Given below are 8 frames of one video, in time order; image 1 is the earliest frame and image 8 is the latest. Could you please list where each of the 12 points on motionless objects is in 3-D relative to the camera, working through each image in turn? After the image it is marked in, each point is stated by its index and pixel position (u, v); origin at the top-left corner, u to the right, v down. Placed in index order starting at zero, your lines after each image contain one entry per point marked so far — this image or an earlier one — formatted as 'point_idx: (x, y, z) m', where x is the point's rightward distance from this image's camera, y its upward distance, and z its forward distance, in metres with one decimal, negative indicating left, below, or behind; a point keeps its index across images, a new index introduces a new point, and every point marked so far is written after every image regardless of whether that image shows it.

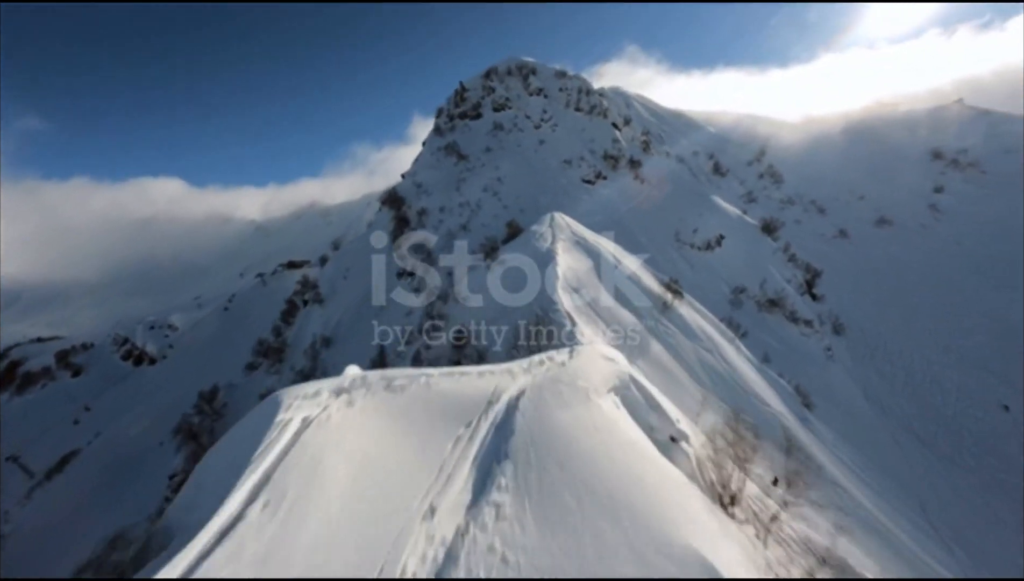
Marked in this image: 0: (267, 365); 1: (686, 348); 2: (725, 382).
0: (-13.3, -4.0, +19.6) m
1: (+6.2, -2.1, +12.8) m
2: (+7.3, -3.3, +12.1) m
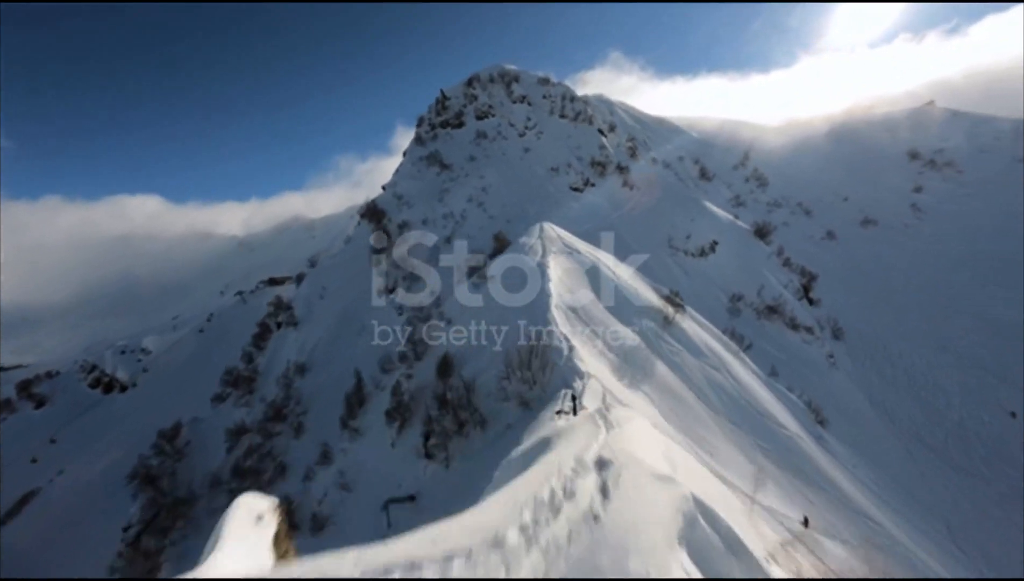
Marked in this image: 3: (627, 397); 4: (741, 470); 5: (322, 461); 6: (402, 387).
0: (-13.7, -5.2, +18.0) m
1: (+6.0, -2.6, +11.8) m
2: (+7.1, -3.7, +11.1) m
3: (+2.9, -2.8, +9.0) m
4: (+5.8, -4.5, +9.0) m
5: (-5.8, -5.2, +11.1) m
6: (-3.5, -3.1, +11.2) m
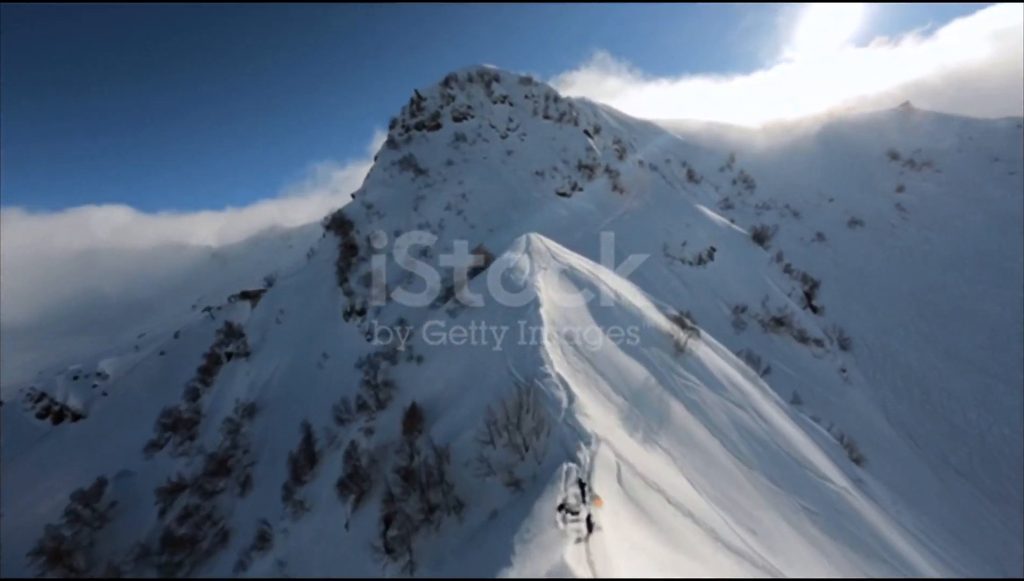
0: (-14.2, -6.4, +15.3) m
1: (+5.6, -3.2, +9.9) m
2: (+6.7, -4.3, +9.2) m
3: (+2.7, -3.5, +7.0) m
4: (+5.5, -5.1, +7.1) m
5: (-6.1, -6.1, +8.7) m
6: (-3.8, -3.9, +9.0) m
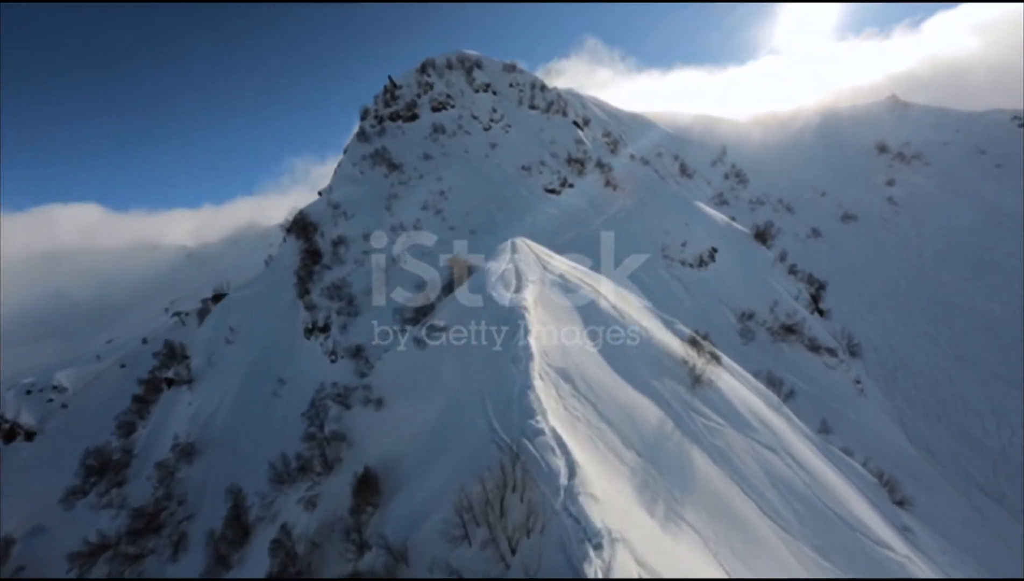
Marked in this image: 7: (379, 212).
0: (-14.7, -7.1, +12.9) m
1: (+5.2, -3.7, +8.1) m
2: (+6.4, -4.8, +7.5) m
3: (+2.4, -4.0, +5.2) m
4: (+5.3, -5.6, +5.3) m
5: (-6.4, -6.8, +6.6) m
6: (-4.1, -4.5, +6.9) m
7: (-6.9, +4.1, +18.9) m
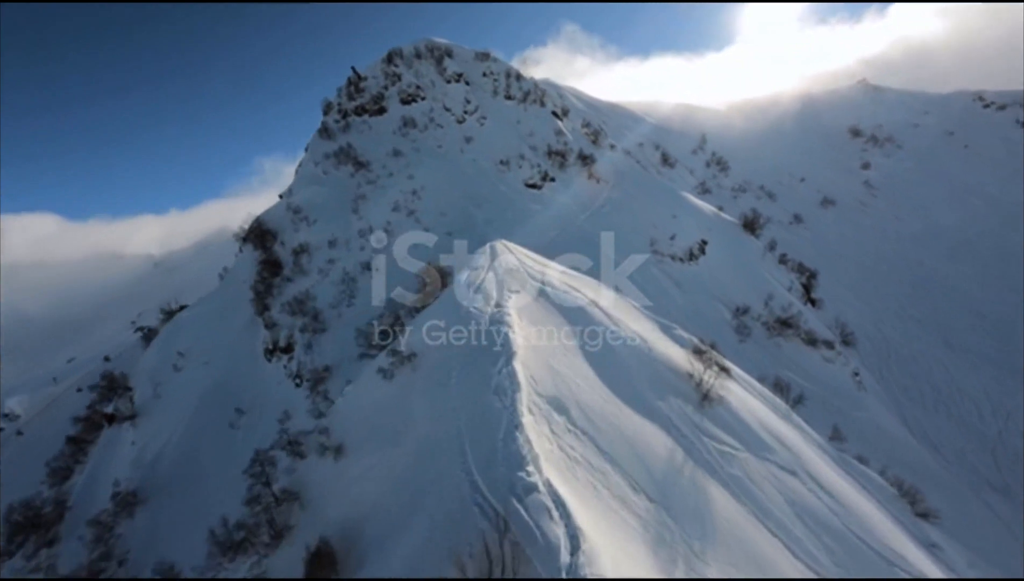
0: (-14.9, -8.0, +11.2) m
1: (+5.0, -3.8, +7.2) m
2: (+6.3, -4.9, +6.6) m
3: (+2.3, -4.3, +4.1) m
4: (+5.2, -5.7, +4.4) m
5: (-6.4, -7.4, +5.2) m
6: (-4.3, -5.1, +5.6) m
7: (-7.9, +3.6, +17.3) m
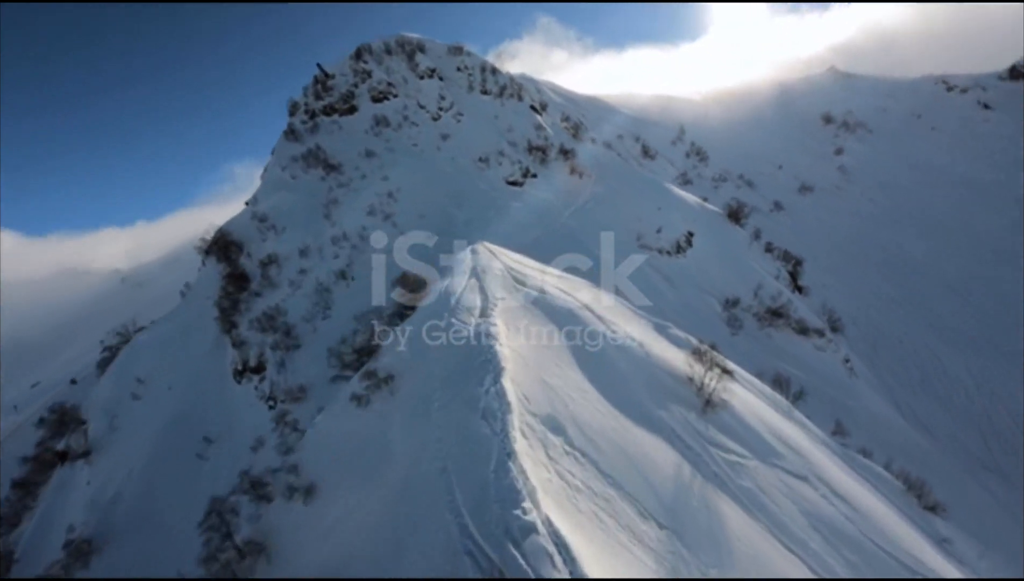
0: (-15.0, -8.9, +10.0) m
1: (+4.9, -3.8, +6.7) m
2: (+6.2, -4.7, +6.2) m
3: (+2.4, -4.4, +3.5) m
4: (+5.3, -5.7, +3.9) m
5: (-6.2, -7.9, +4.3) m
6: (-4.2, -5.5, +4.8) m
7: (-8.8, +3.1, +16.3) m
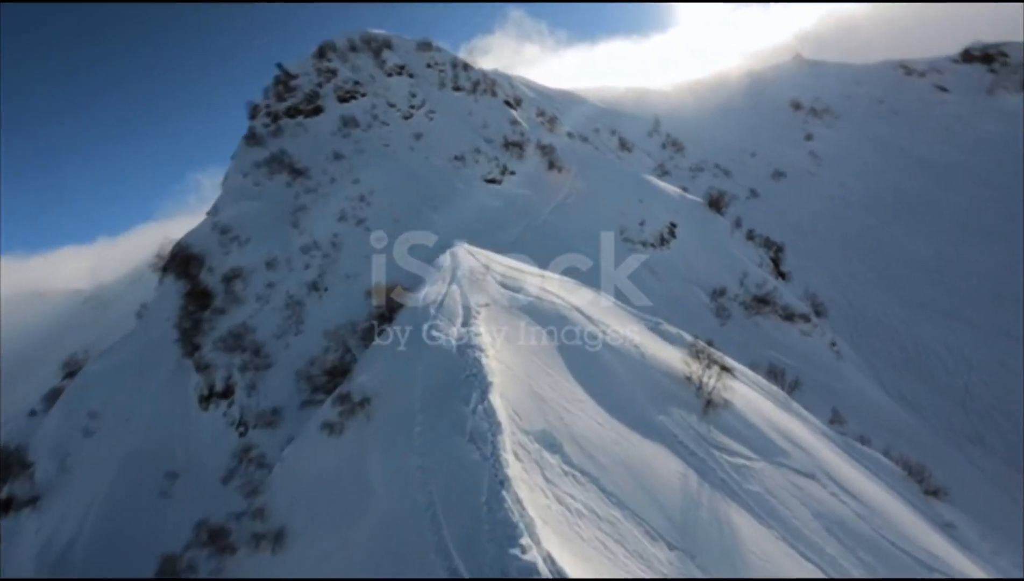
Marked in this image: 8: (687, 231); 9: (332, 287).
0: (-14.9, -9.8, +8.8) m
1: (+4.8, -3.6, +6.4) m
2: (+6.2, -4.5, +5.9) m
3: (+2.4, -4.4, +3.1) m
4: (+5.5, -5.5, +3.6) m
5: (-6.0, -8.3, +3.5) m
6: (-4.1, -5.8, +4.0) m
7: (-9.6, +2.5, +15.3) m
8: (+9.0, +3.1, +18.6) m
9: (-6.7, +0.1, +13.5) m
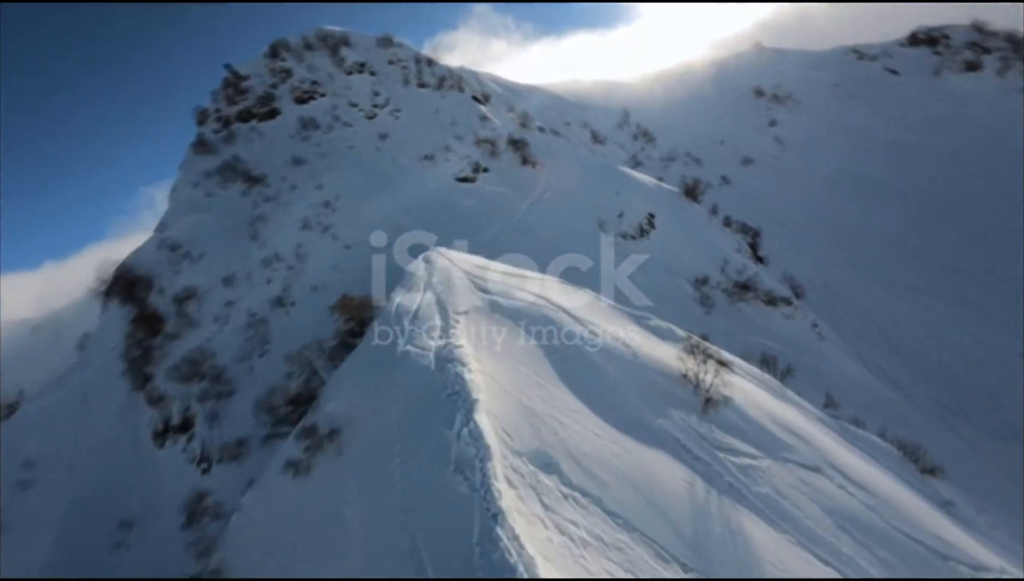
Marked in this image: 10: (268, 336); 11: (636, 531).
0: (-14.6, -10.8, +7.4) m
1: (+4.7, -3.4, +6.0) m
2: (+6.2, -4.2, +5.7) m
3: (+2.6, -4.3, +2.6) m
4: (+5.6, -5.3, +3.3) m
5: (-5.6, -8.8, +2.7) m
6: (-3.9, -6.2, +3.2) m
7: (-10.5, +1.8, +14.1) m
8: (+7.8, +3.6, +18.4) m
9: (-7.4, -0.4, +12.5) m
10: (-8.0, -1.5, +11.8) m
11: (+1.6, -3.2, +4.9) m
